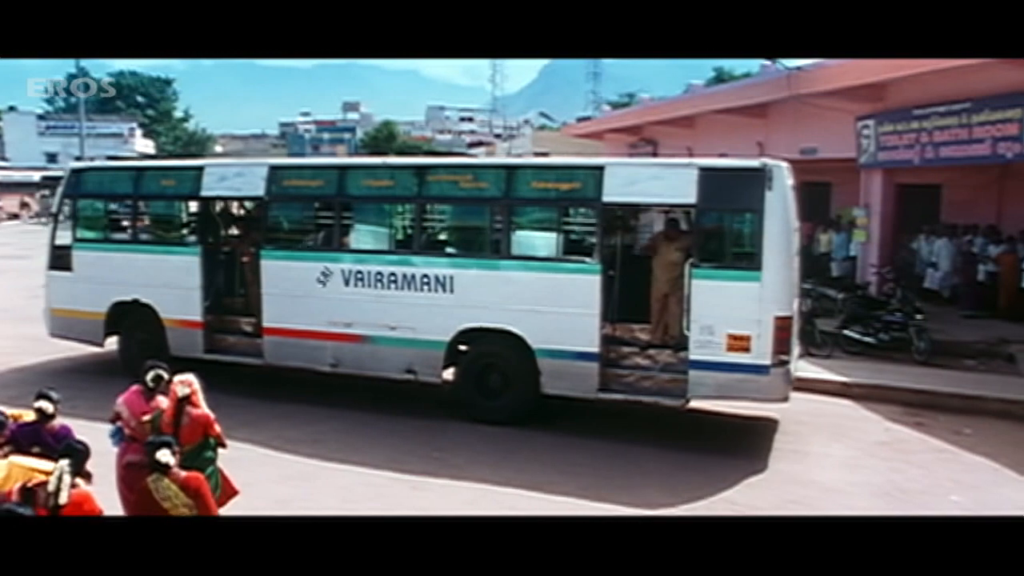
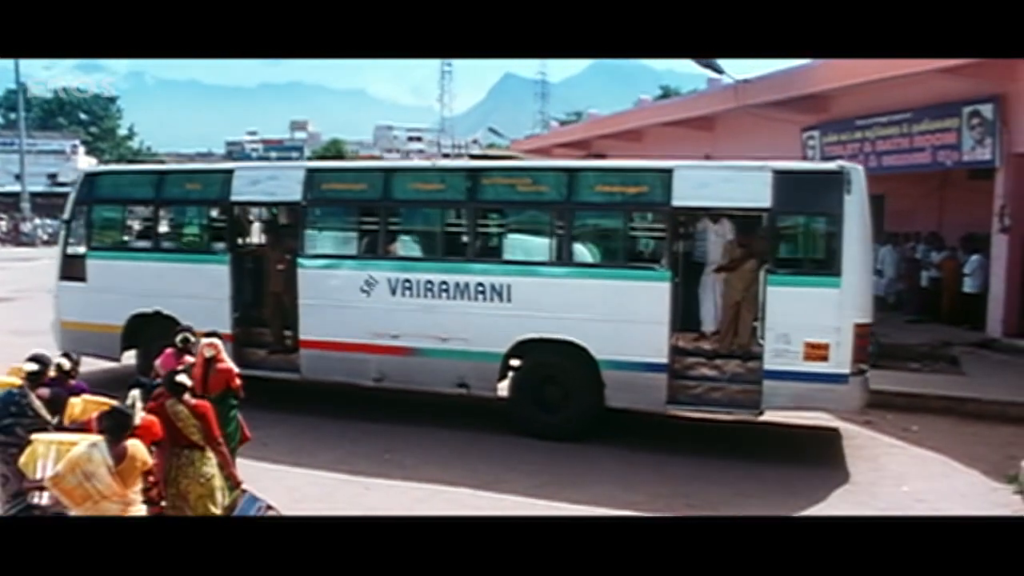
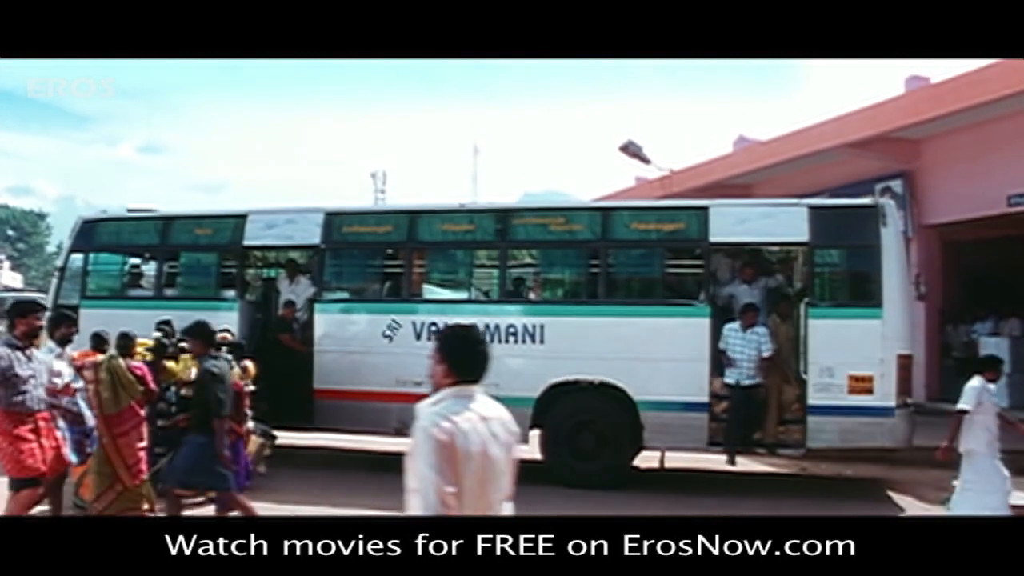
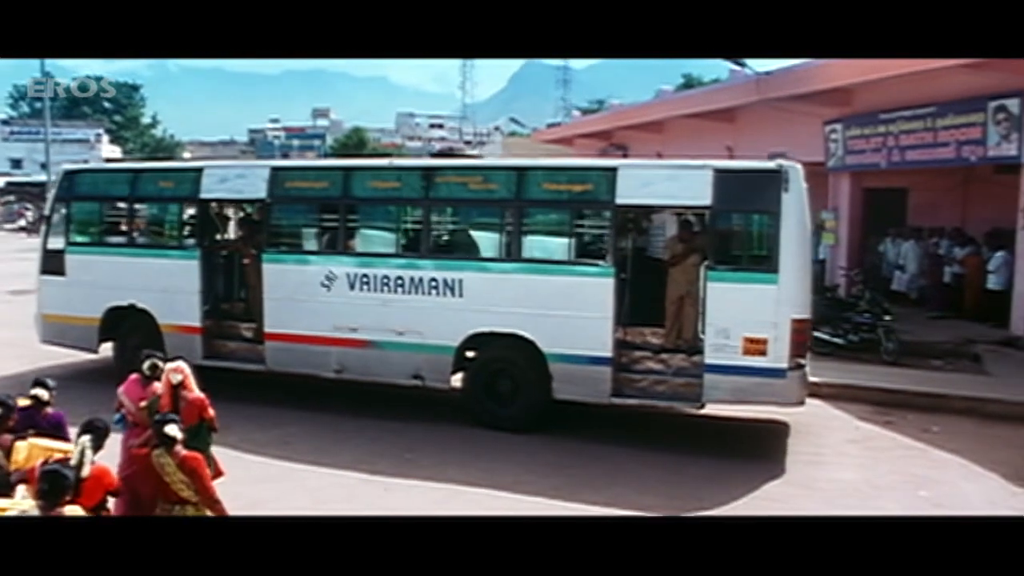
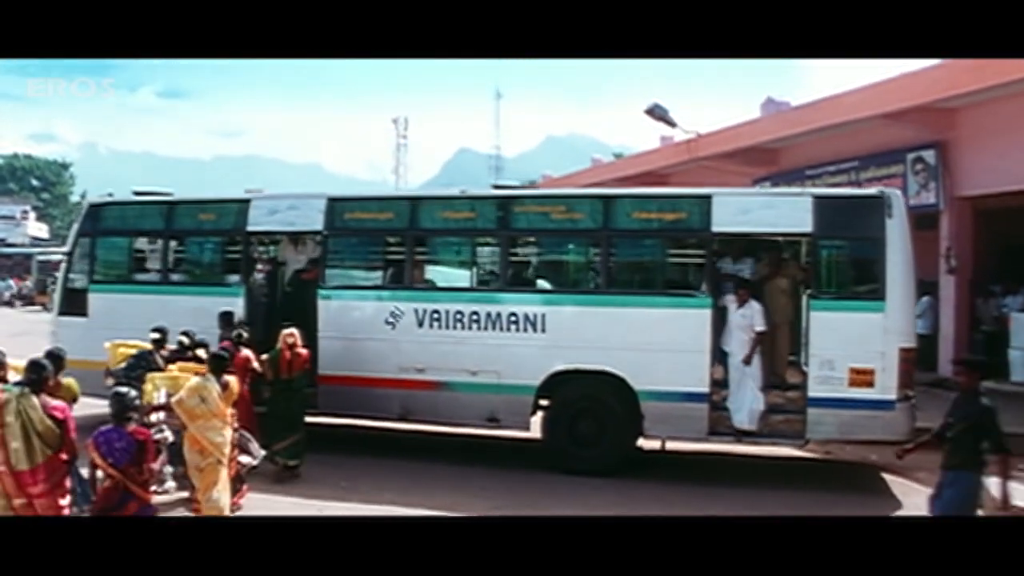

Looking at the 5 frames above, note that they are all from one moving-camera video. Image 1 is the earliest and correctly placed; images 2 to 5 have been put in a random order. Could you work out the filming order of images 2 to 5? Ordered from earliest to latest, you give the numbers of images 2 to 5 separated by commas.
4, 2, 5, 3
